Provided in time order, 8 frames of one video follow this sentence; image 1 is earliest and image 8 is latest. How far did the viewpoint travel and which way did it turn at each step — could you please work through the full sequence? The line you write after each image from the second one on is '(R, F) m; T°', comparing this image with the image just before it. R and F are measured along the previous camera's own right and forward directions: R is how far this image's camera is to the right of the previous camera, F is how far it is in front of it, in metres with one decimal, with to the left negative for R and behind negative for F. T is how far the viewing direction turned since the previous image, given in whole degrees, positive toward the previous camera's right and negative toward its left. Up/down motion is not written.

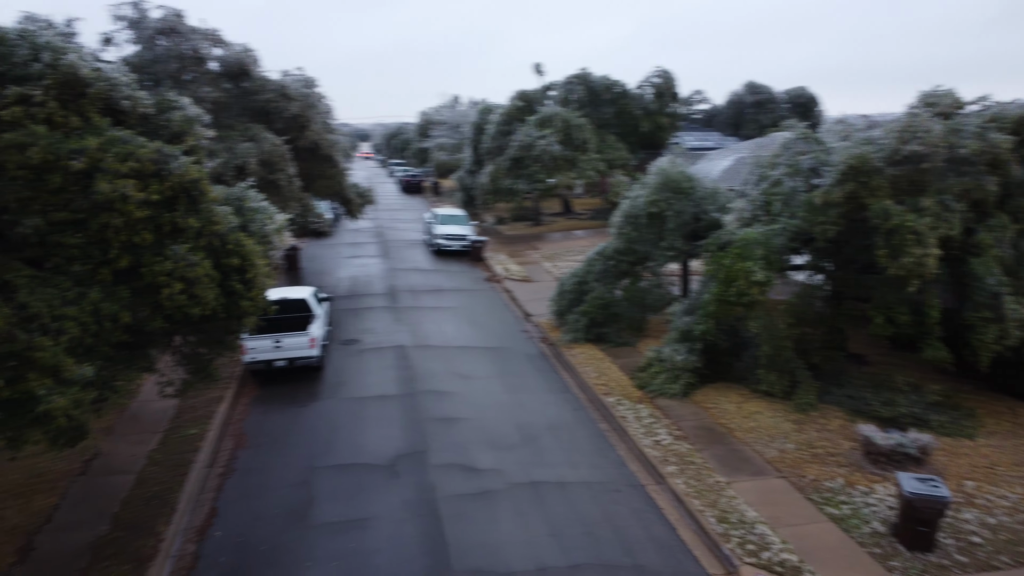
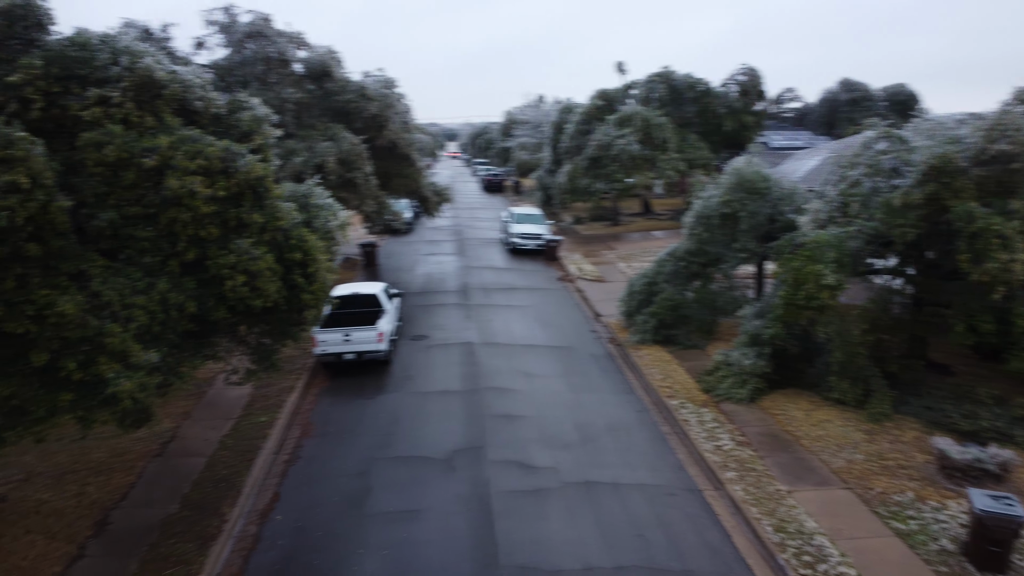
(+0.3, 0.0) m; -6°
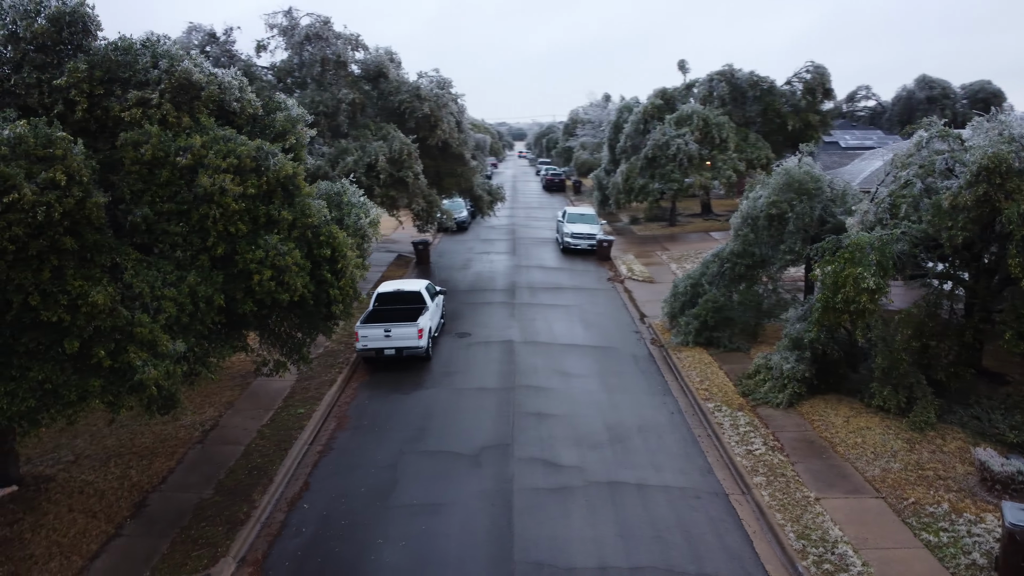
(+0.5, -0.1) m; -5°
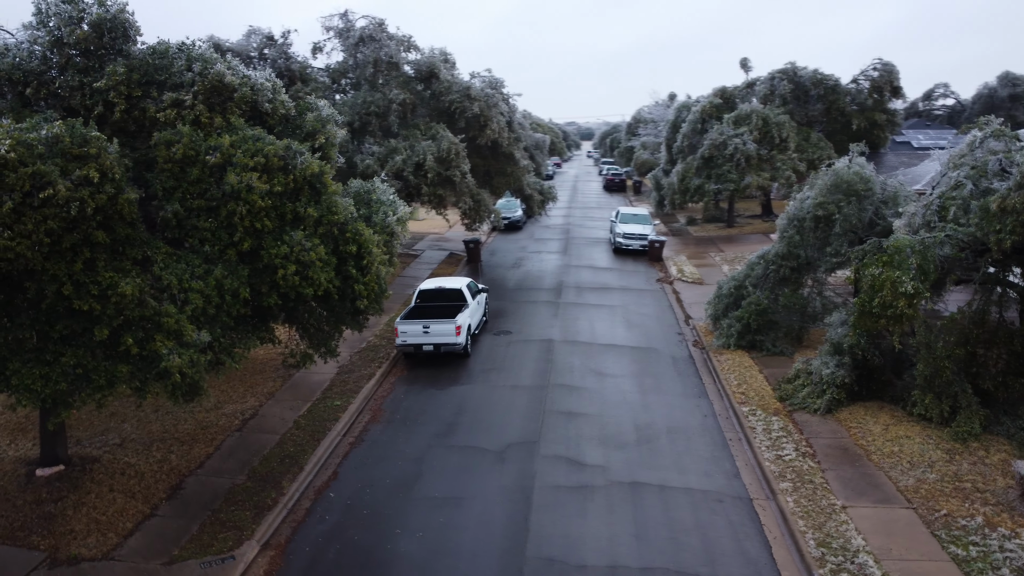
(+0.5, -0.1) m; -5°
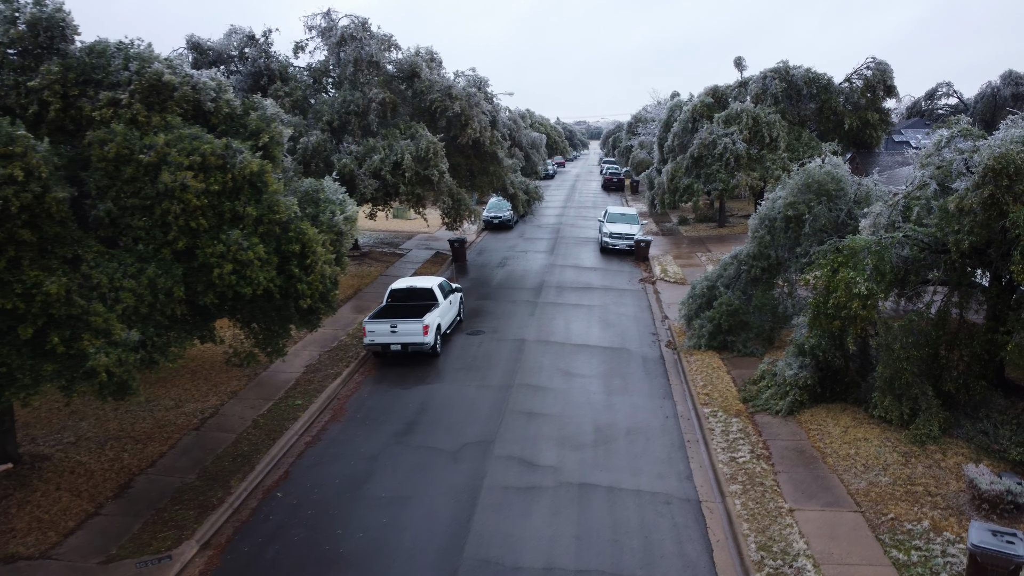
(+0.7, 0.0) m; -1°
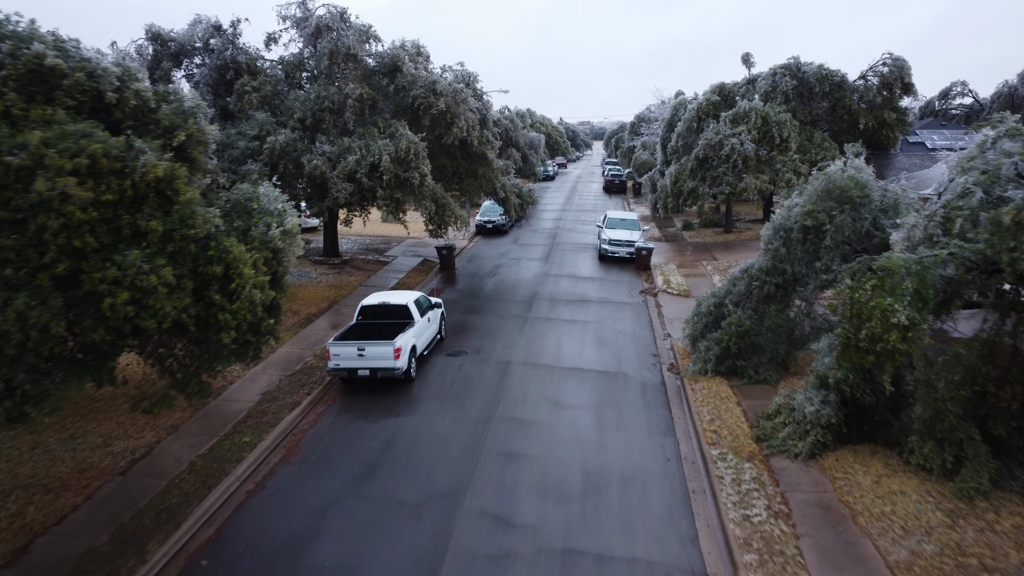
(+0.3, +1.5) m; 0°
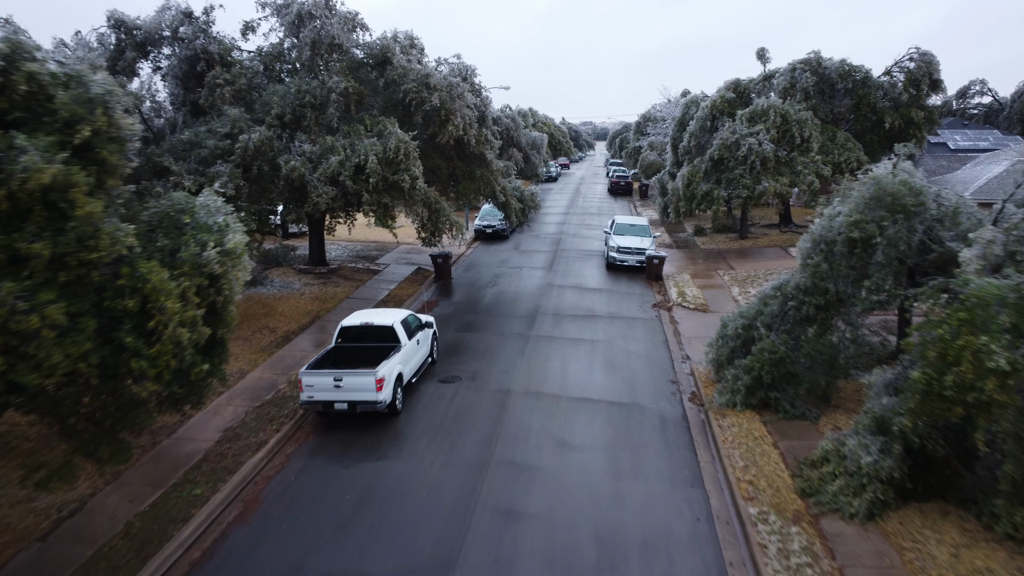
(0.0, +1.5) m; 0°
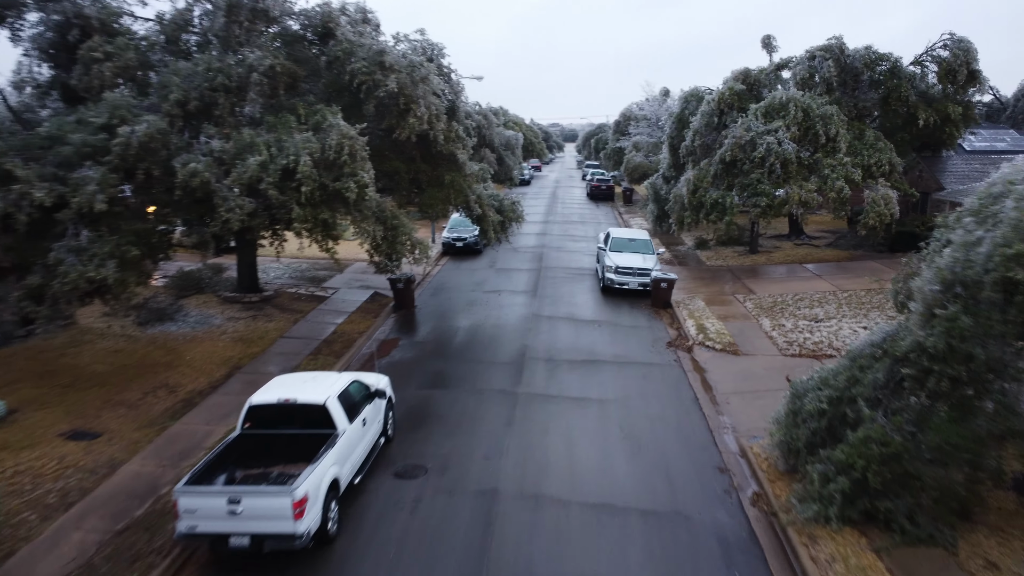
(-0.2, +3.4) m; +2°
